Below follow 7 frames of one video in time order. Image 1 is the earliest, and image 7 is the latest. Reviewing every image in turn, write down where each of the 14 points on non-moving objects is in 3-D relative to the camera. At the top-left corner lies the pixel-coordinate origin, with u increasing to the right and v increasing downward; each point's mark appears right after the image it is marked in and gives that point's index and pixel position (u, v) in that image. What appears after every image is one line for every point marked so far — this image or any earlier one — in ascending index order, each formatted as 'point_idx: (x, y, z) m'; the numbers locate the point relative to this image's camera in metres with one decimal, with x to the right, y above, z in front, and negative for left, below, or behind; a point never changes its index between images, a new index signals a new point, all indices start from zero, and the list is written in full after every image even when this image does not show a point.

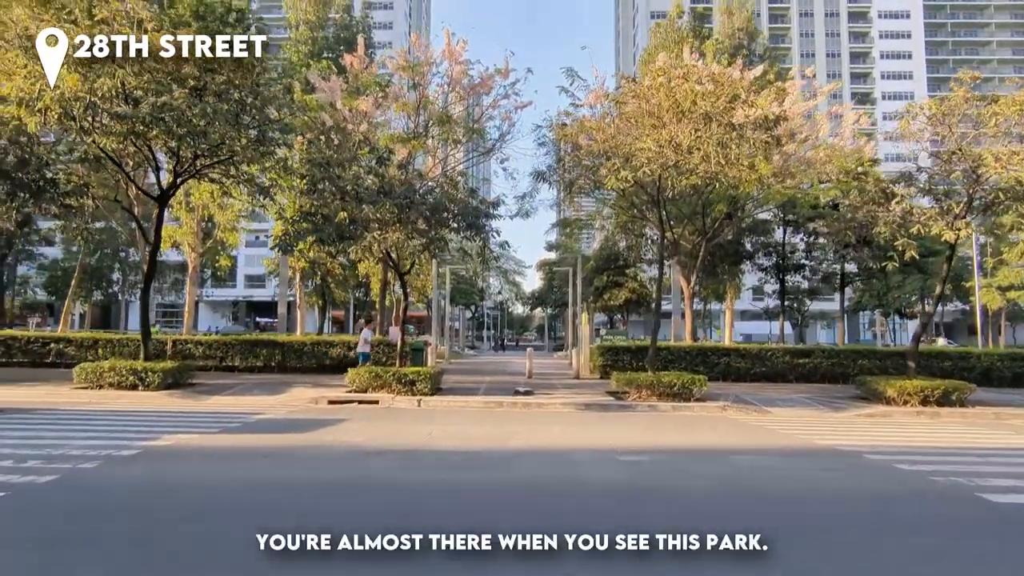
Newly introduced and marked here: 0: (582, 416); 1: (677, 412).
0: (+1.5, -3.0, +14.8) m
1: (+4.0, -3.0, +15.6) m
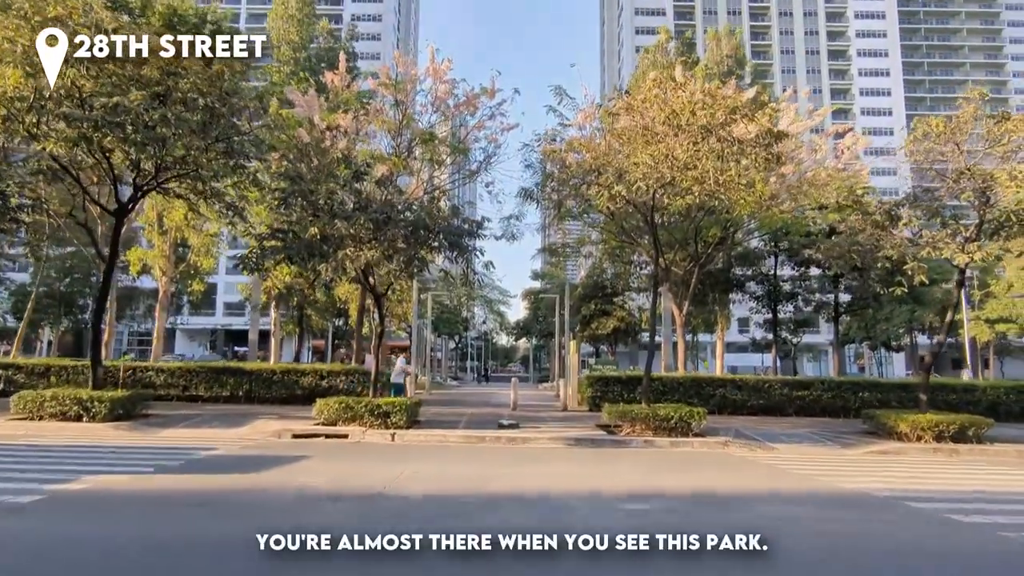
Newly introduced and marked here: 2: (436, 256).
0: (+1.2, -3.5, +13.5) m
1: (+3.7, -3.6, +14.4) m
2: (-2.2, +0.9, +18.4) m
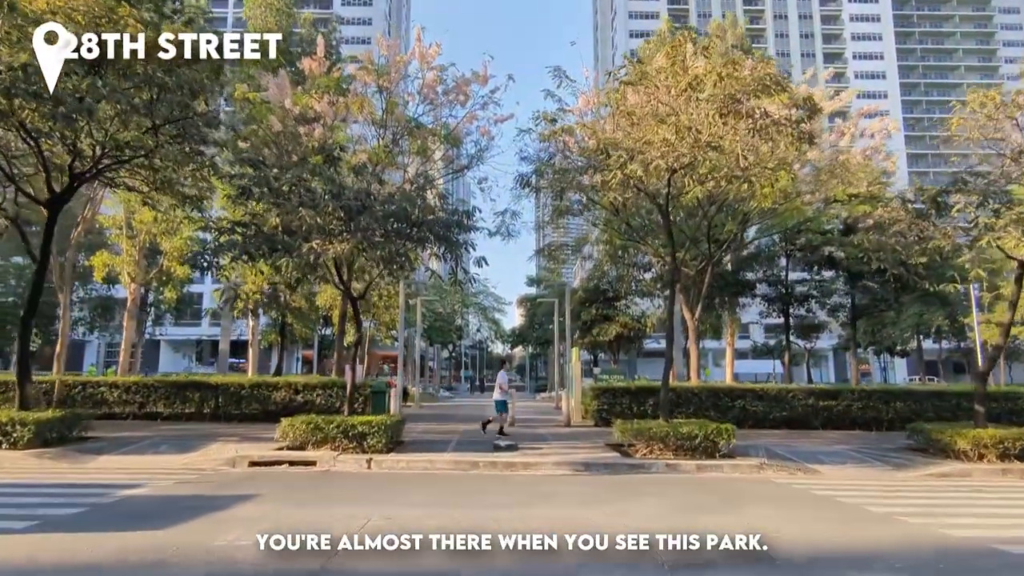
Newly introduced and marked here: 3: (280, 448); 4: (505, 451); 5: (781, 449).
0: (+1.2, -3.4, +11.3) m
1: (+3.6, -3.5, +12.2) m
2: (-2.3, +0.9, +16.2) m
3: (-4.8, -3.3, +13.2) m
4: (-0.2, -3.5, +13.7) m
5: (+6.2, -3.7, +14.8) m
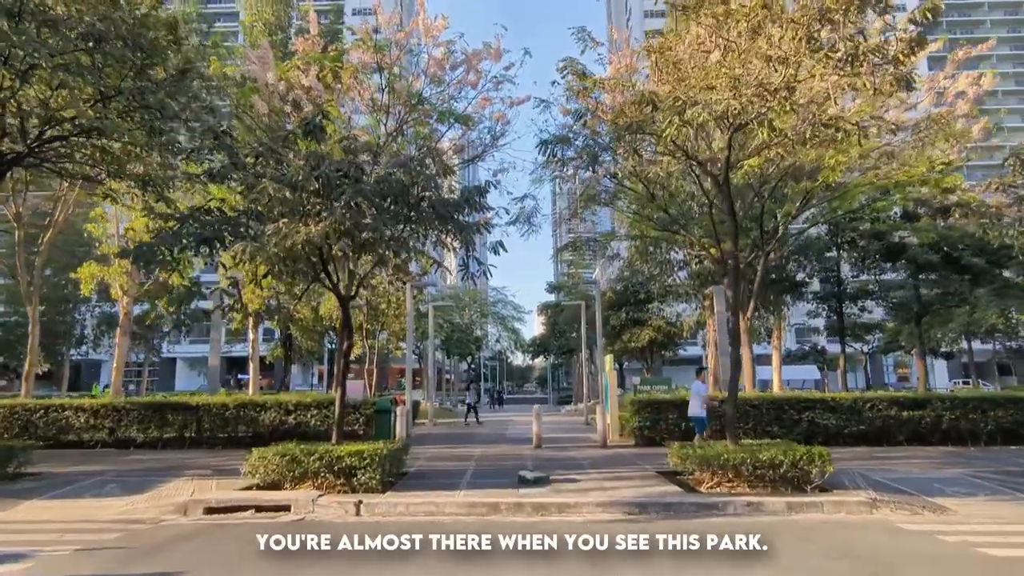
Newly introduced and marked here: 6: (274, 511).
0: (+1.6, -3.2, +8.4) m
1: (+4.1, -3.3, +9.2) m
2: (-1.8, +0.9, +13.5) m
3: (-4.3, -3.3, +10.5) m
4: (+0.3, -3.3, +10.8) m
5: (+6.7, -3.4, +11.7) m
6: (-3.5, -3.3, +9.5) m
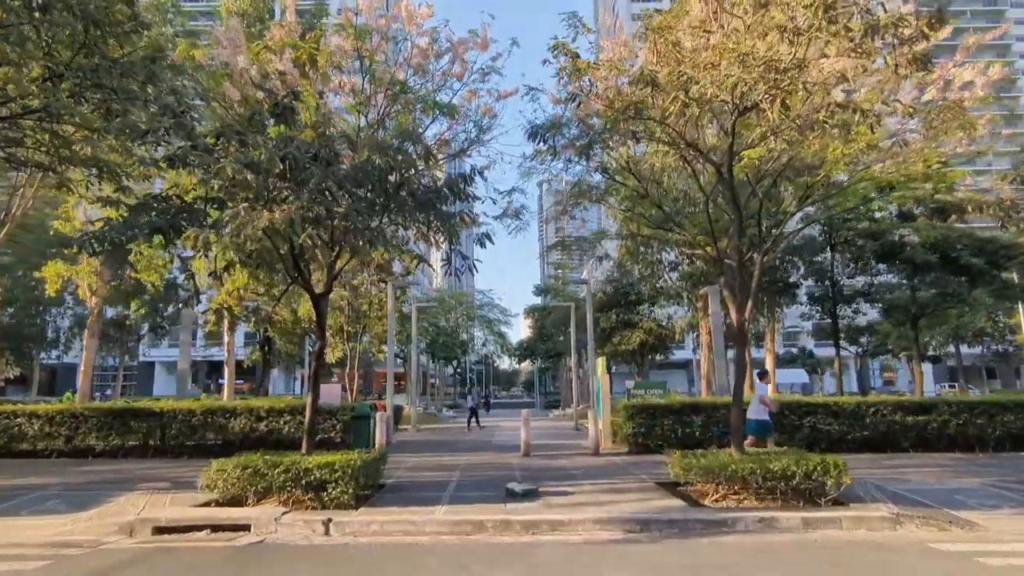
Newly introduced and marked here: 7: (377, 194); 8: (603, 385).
0: (+1.4, -3.1, +7.5) m
1: (+3.9, -3.2, +8.3) m
2: (-2.1, +1.0, +12.5) m
3: (-4.5, -3.2, +9.4) m
4: (+0.1, -3.2, +9.9) m
5: (+6.5, -3.4, +10.9) m
6: (-3.7, -3.2, +8.5) m
7: (-2.2, +1.5, +10.6) m
8: (+2.4, -2.6, +17.0) m
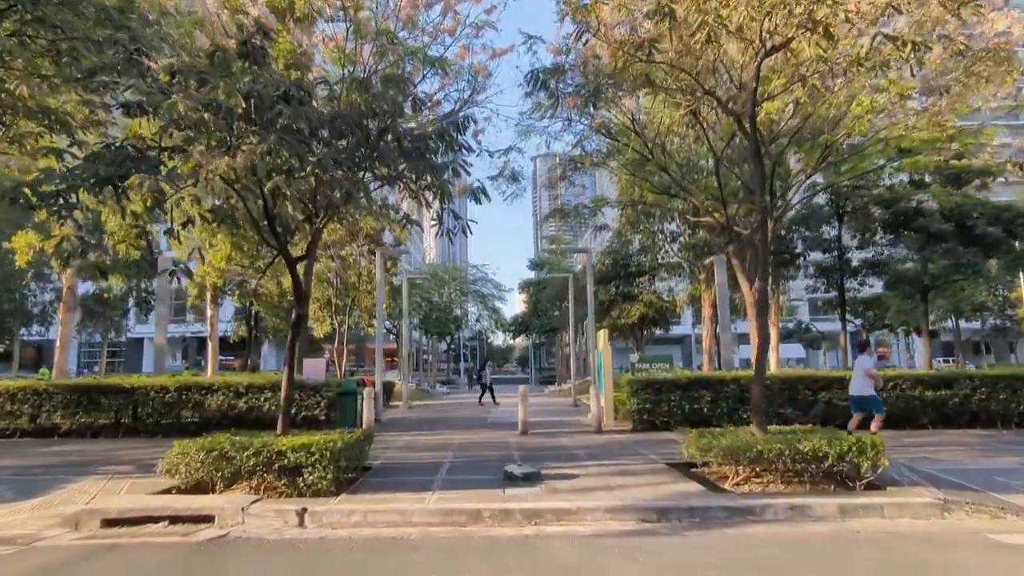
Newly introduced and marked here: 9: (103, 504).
0: (+1.5, -2.7, +6.5) m
1: (+3.9, -2.7, +7.4) m
2: (-2.1, +1.6, +11.4) m
3: (-4.5, -2.6, +8.4) m
4: (+0.1, -2.7, +8.9) m
5: (+6.5, -2.8, +10.0) m
6: (-3.7, -2.7, +7.4) m
7: (-2.3, +2.1, +9.4) m
8: (+2.3, -1.8, +16.0) m
9: (-4.9, -2.6, +7.7) m
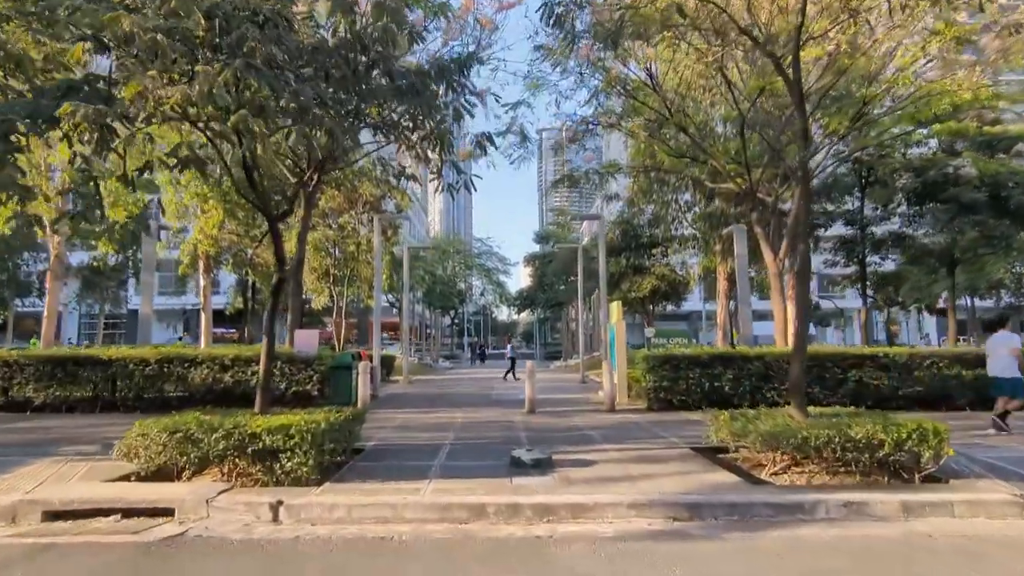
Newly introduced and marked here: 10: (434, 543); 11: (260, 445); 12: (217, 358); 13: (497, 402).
0: (+1.5, -2.3, +5.4) m
1: (+4.0, -2.3, +6.3) m
2: (-2.0, +2.2, +10.2) m
3: (-4.4, -2.2, +7.4) m
4: (+0.2, -2.2, +7.8) m
5: (+6.6, -2.3, +8.9) m
6: (-3.6, -2.3, +6.4) m
7: (-2.1, +2.6, +8.2) m
8: (+2.5, -1.0, +14.9) m
9: (-4.8, -2.1, +6.7) m
10: (-0.7, -2.3, +5.8) m
11: (-2.8, -1.7, +7.1) m
12: (-6.4, -1.5, +14.1) m
13: (-0.4, -2.8, +15.6) m
